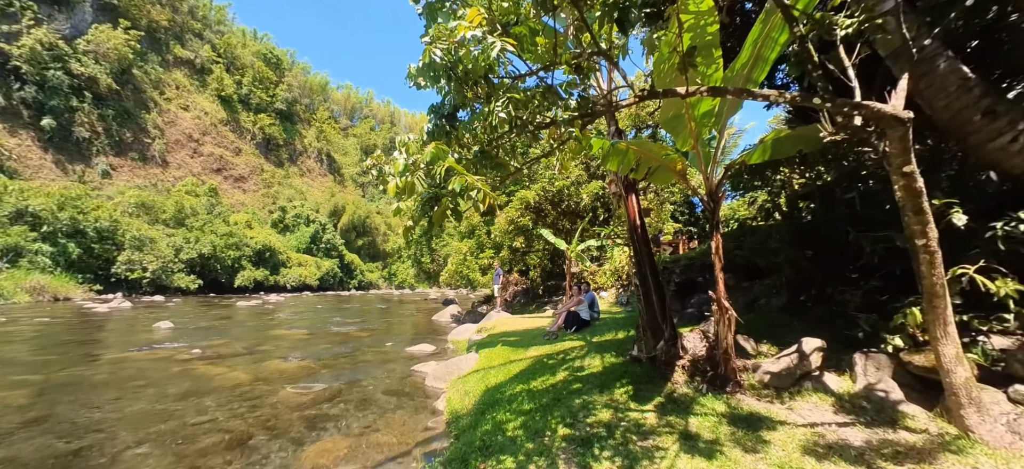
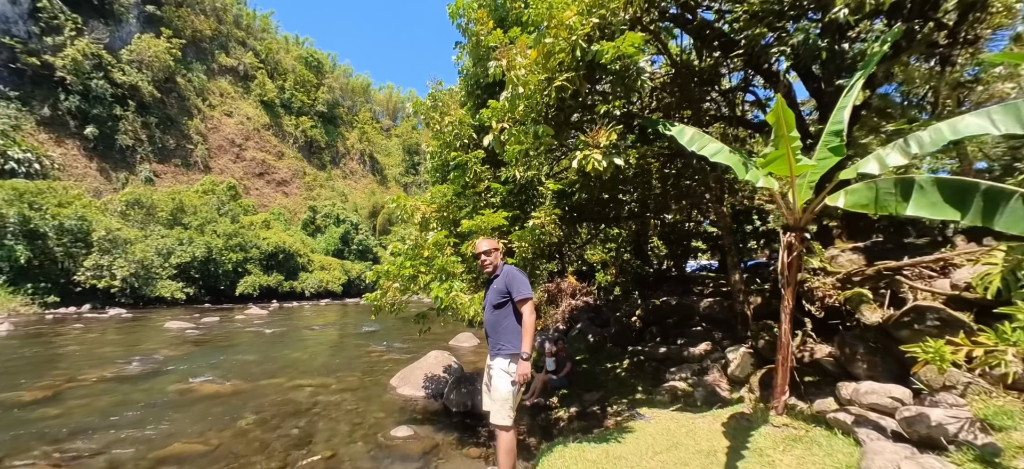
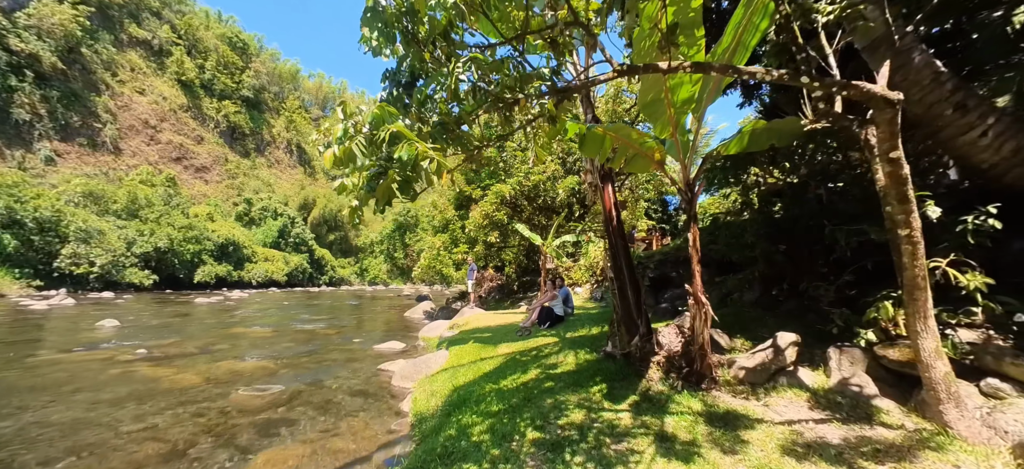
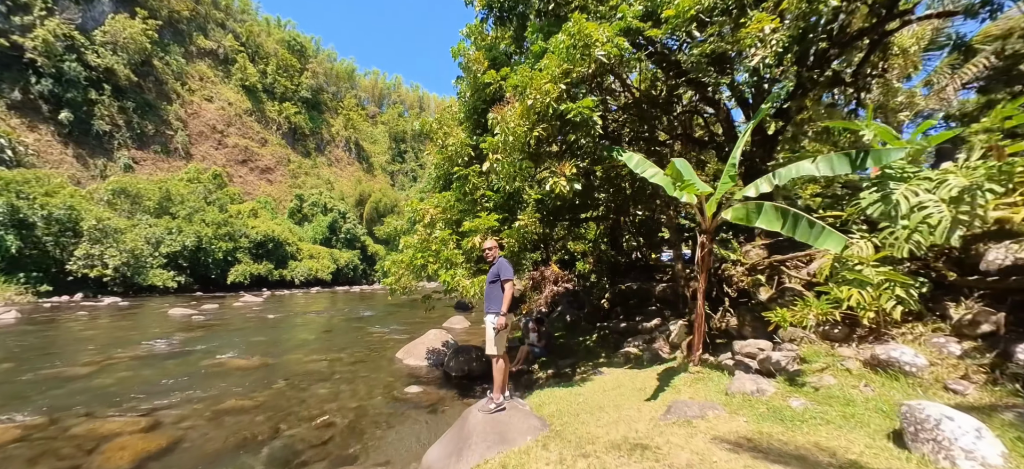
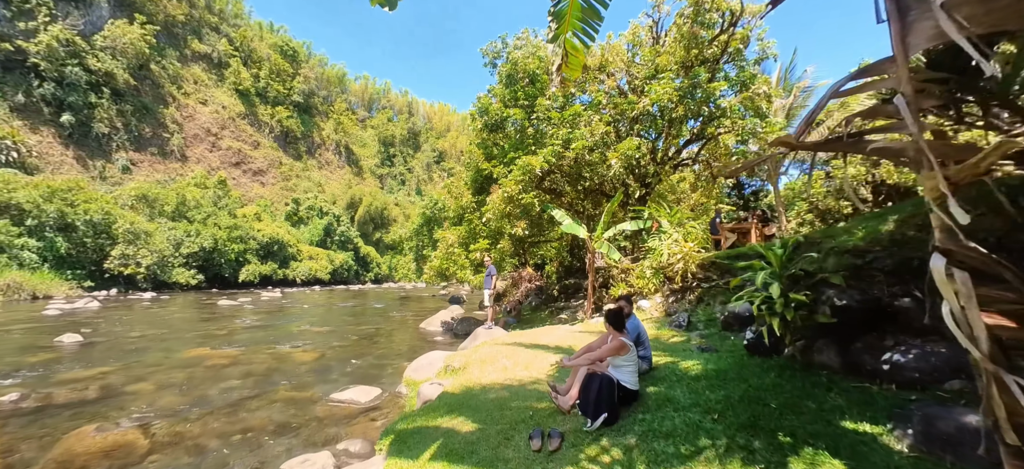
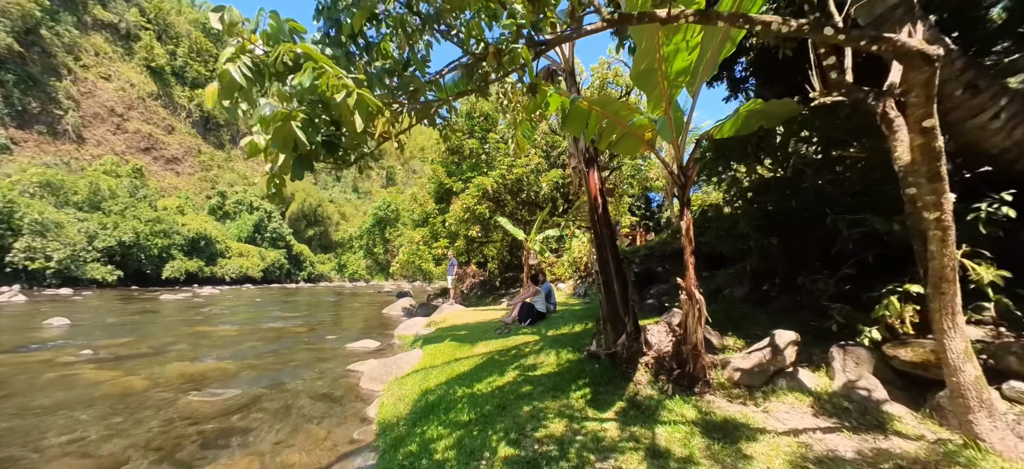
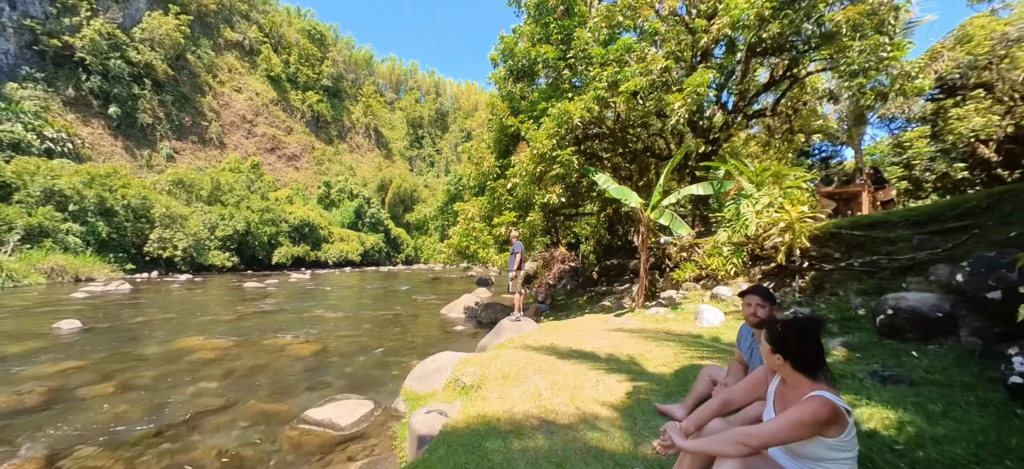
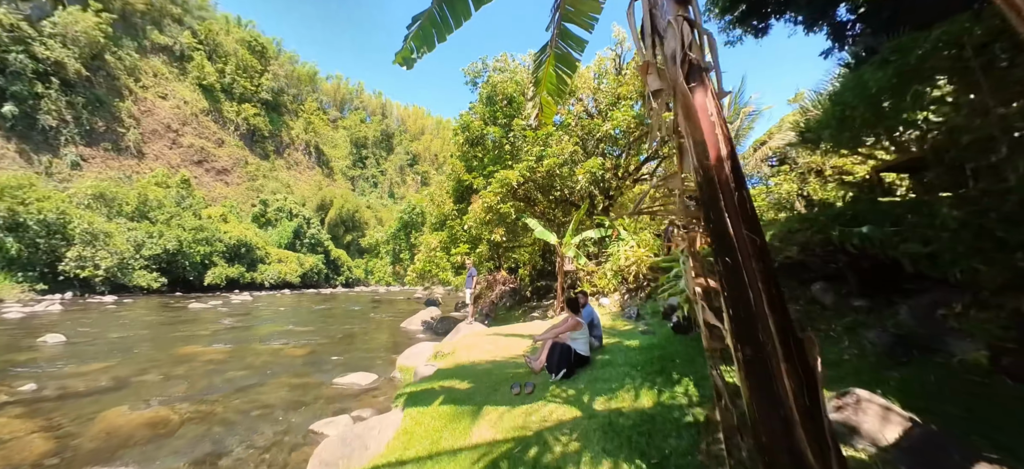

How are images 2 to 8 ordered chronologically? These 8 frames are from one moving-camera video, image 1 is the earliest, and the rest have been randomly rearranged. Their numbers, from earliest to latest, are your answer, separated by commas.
3, 6, 8, 5, 7, 4, 2
